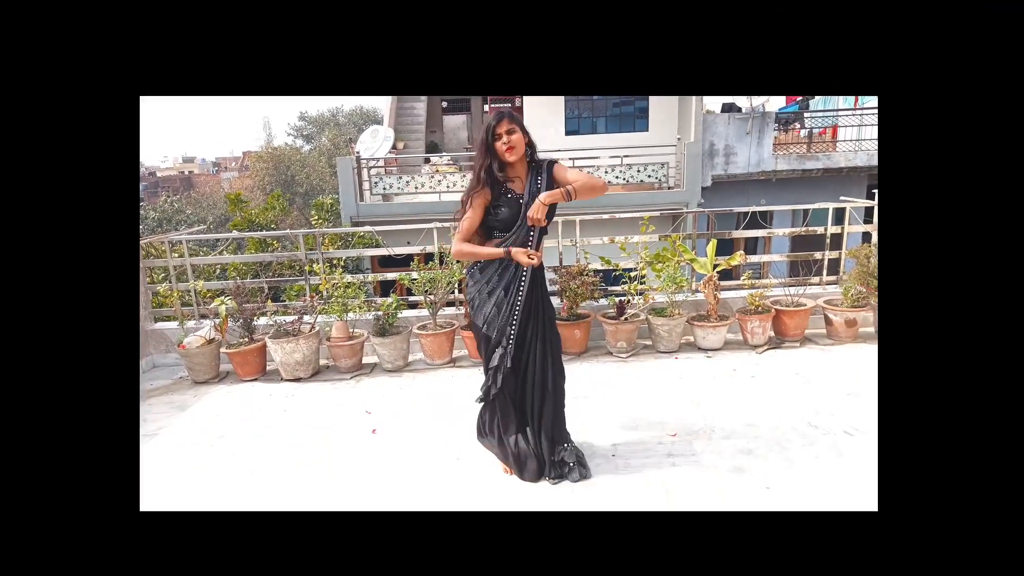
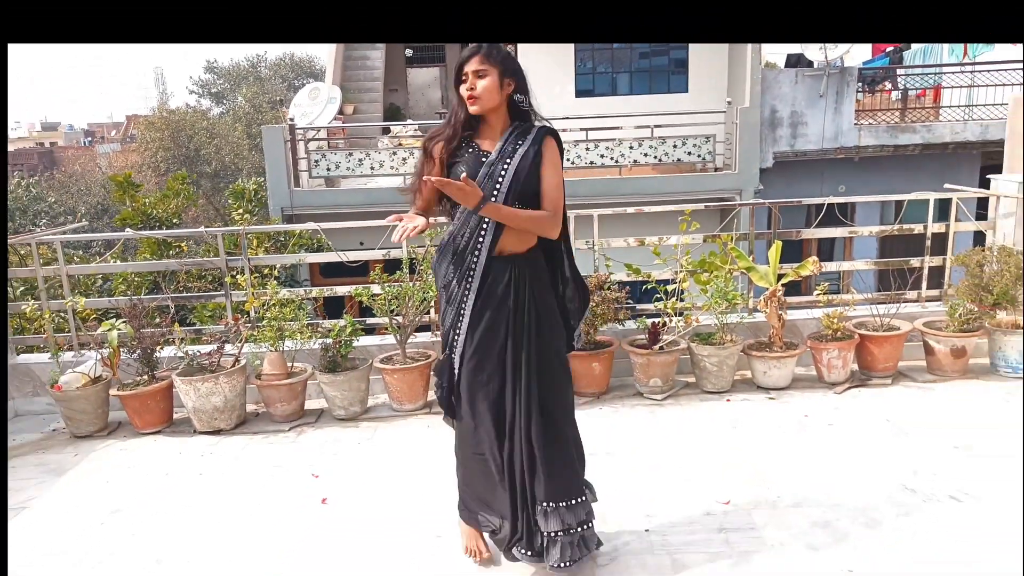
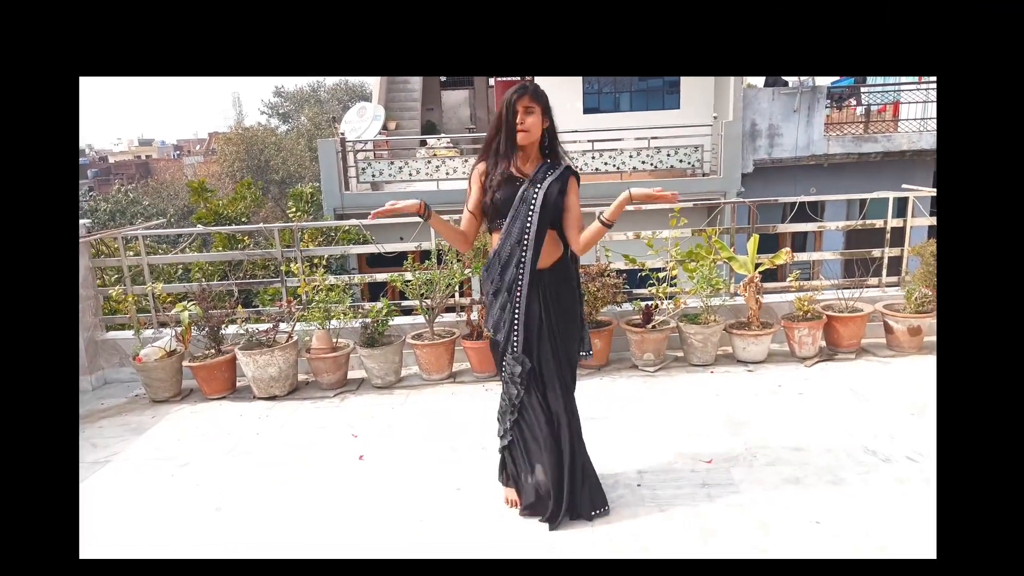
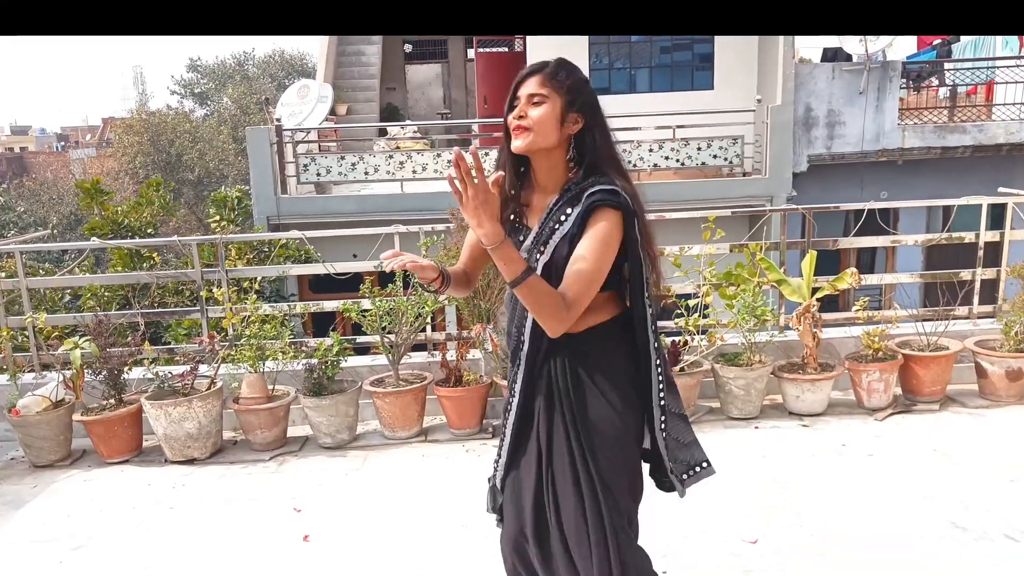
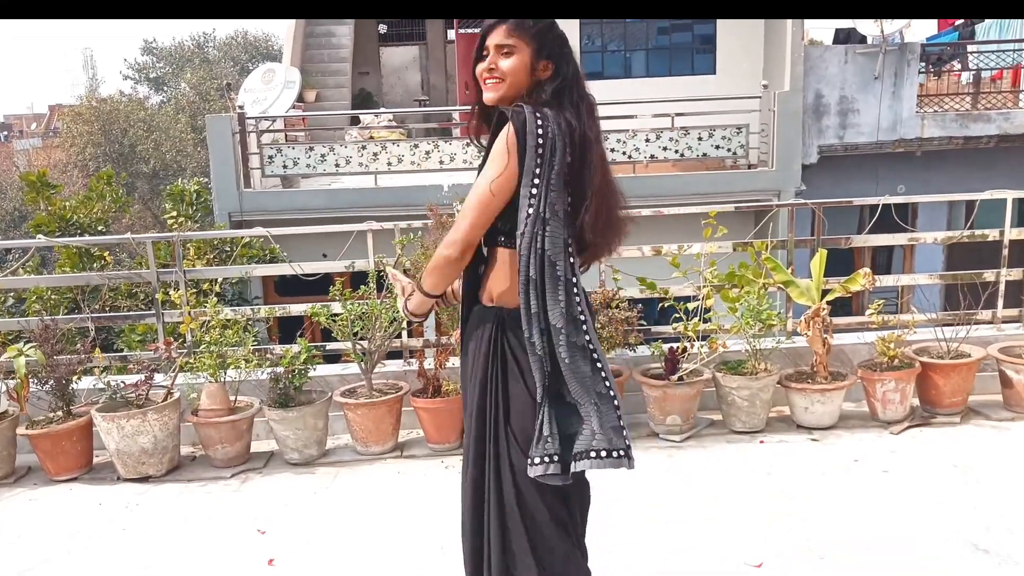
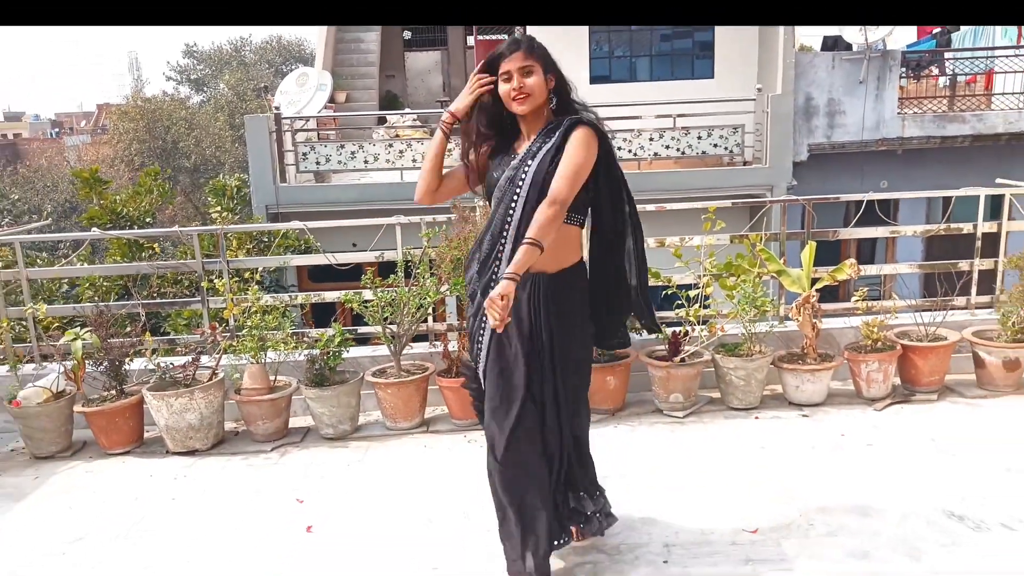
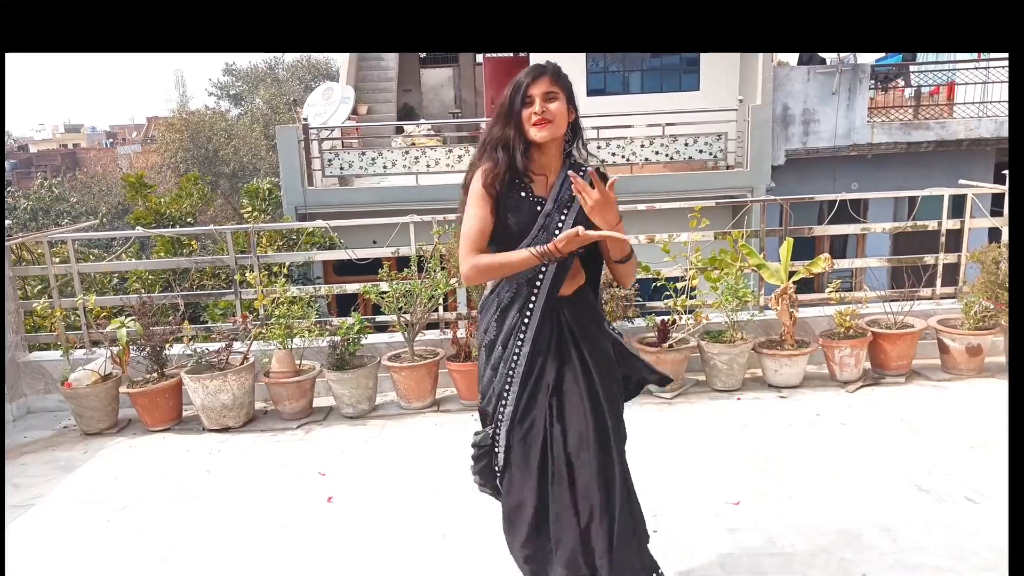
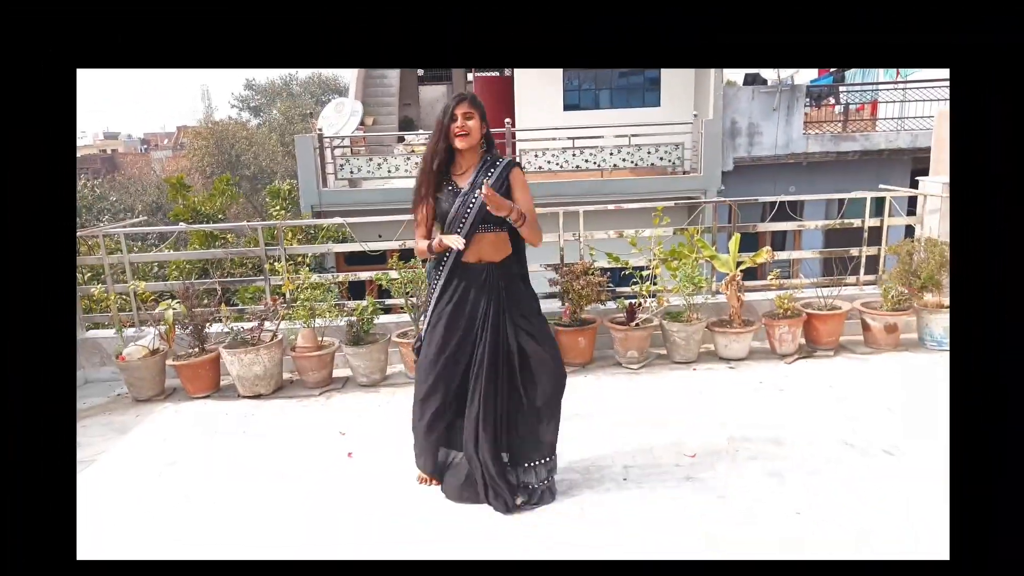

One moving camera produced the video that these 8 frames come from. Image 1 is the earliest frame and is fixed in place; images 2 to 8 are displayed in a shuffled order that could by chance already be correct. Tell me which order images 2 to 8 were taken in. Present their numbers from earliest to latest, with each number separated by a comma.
3, 7, 4, 5, 6, 2, 8
